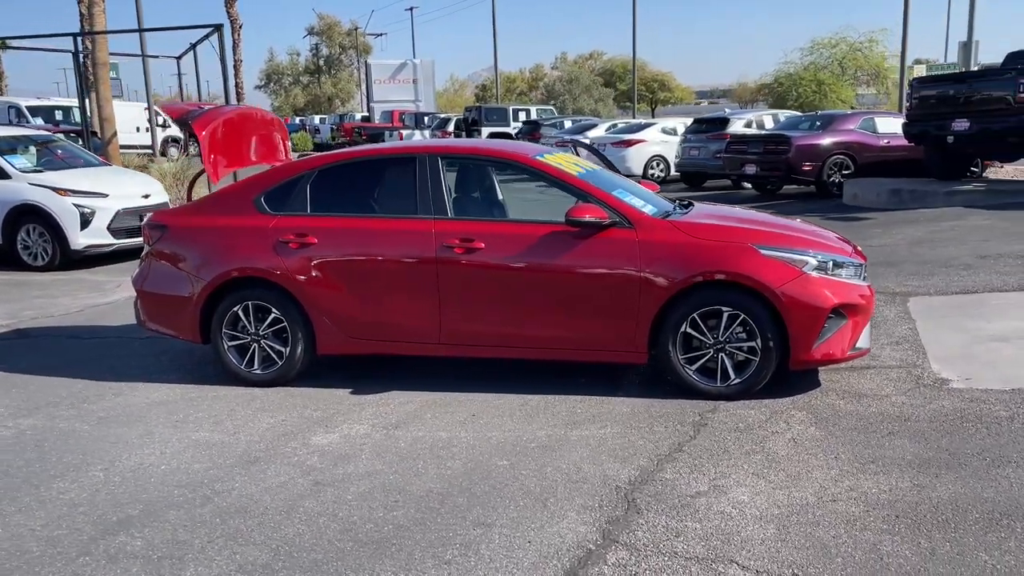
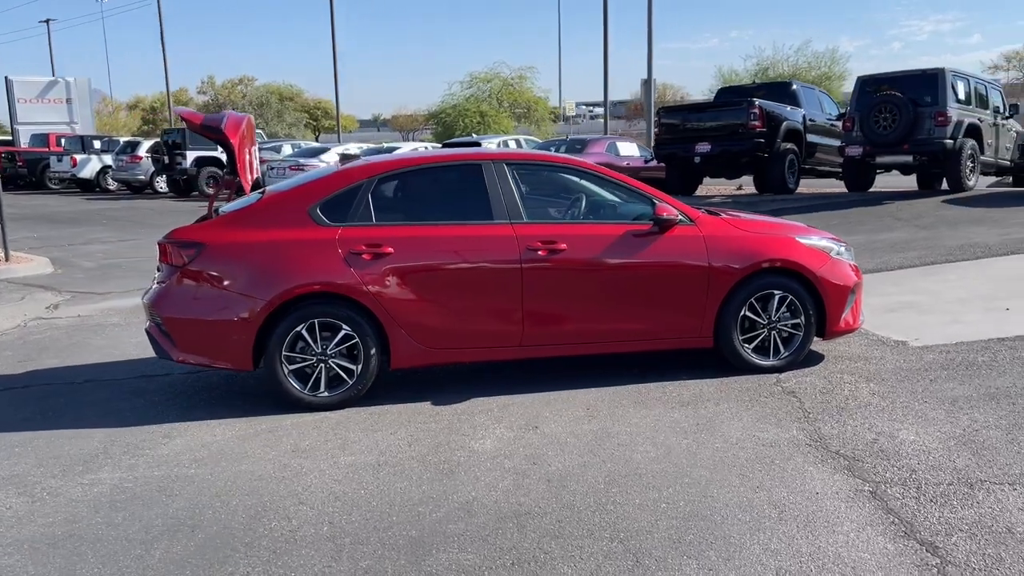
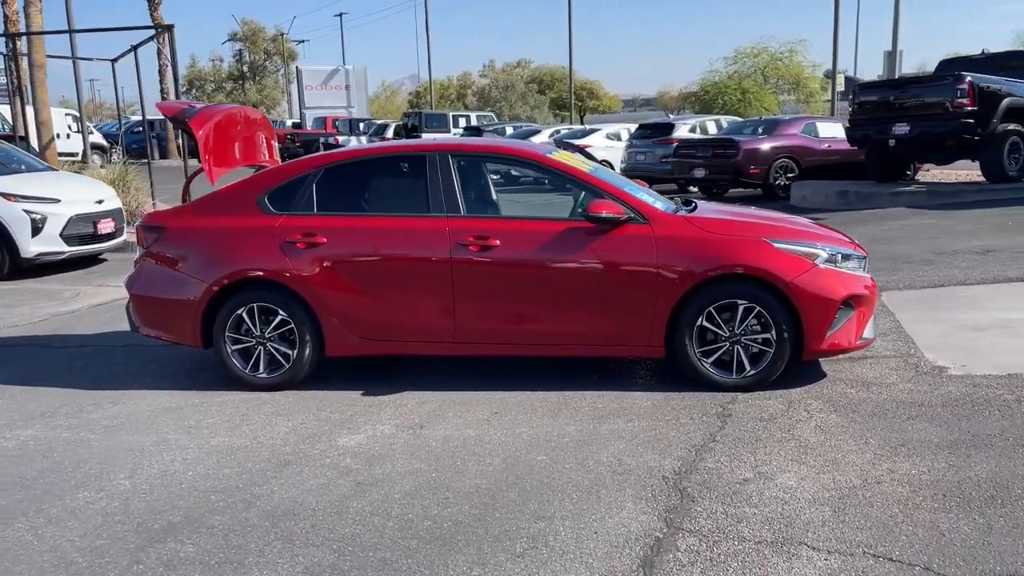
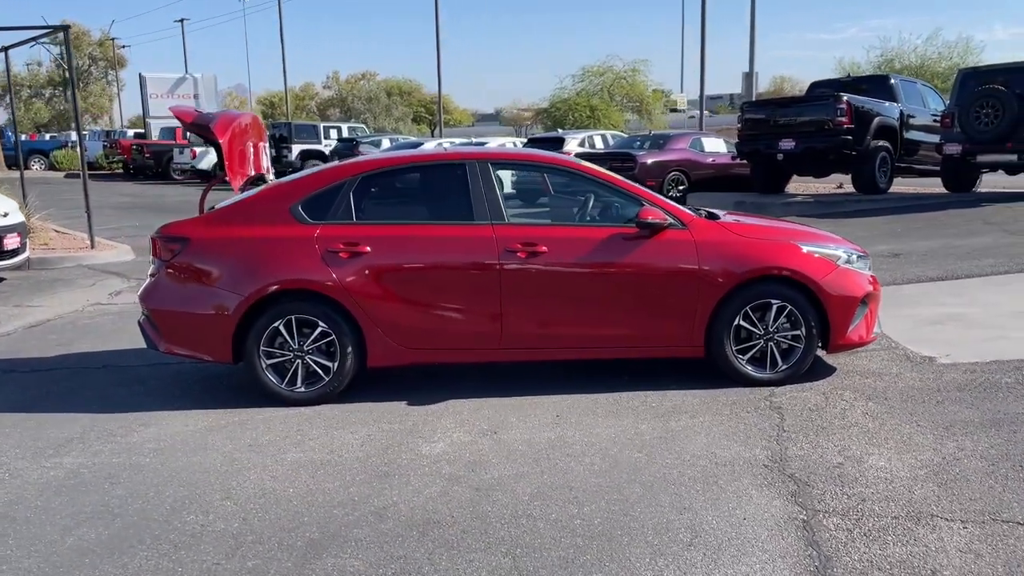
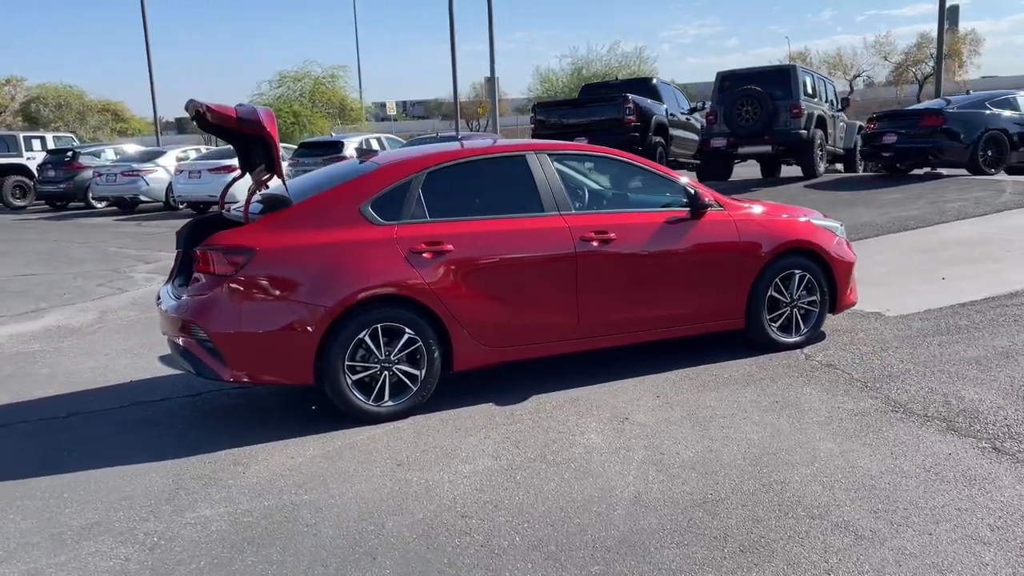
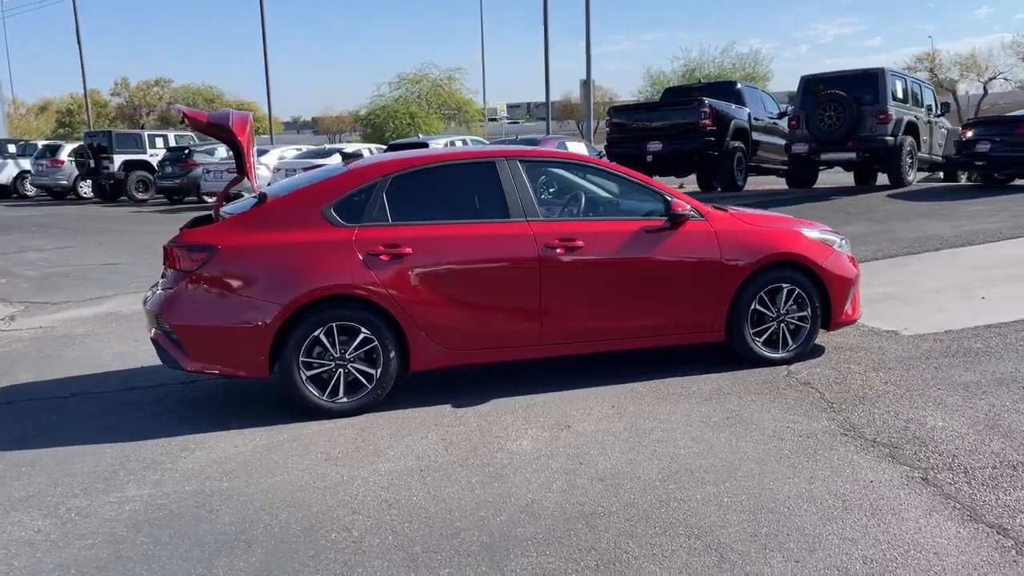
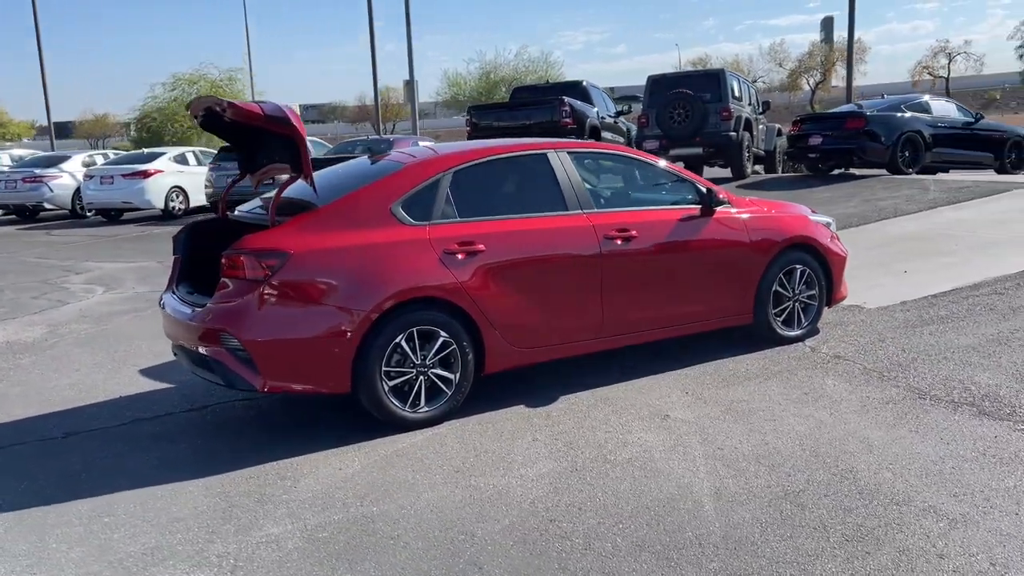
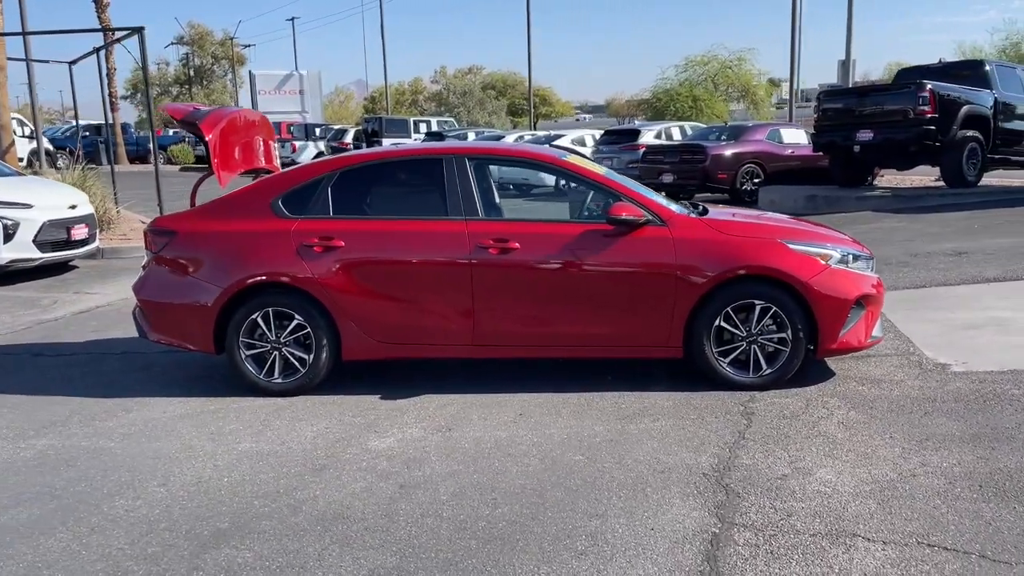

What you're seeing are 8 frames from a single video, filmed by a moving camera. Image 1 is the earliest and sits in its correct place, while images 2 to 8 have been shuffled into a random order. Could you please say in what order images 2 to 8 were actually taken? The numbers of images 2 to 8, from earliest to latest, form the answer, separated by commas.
3, 8, 4, 2, 6, 5, 7
